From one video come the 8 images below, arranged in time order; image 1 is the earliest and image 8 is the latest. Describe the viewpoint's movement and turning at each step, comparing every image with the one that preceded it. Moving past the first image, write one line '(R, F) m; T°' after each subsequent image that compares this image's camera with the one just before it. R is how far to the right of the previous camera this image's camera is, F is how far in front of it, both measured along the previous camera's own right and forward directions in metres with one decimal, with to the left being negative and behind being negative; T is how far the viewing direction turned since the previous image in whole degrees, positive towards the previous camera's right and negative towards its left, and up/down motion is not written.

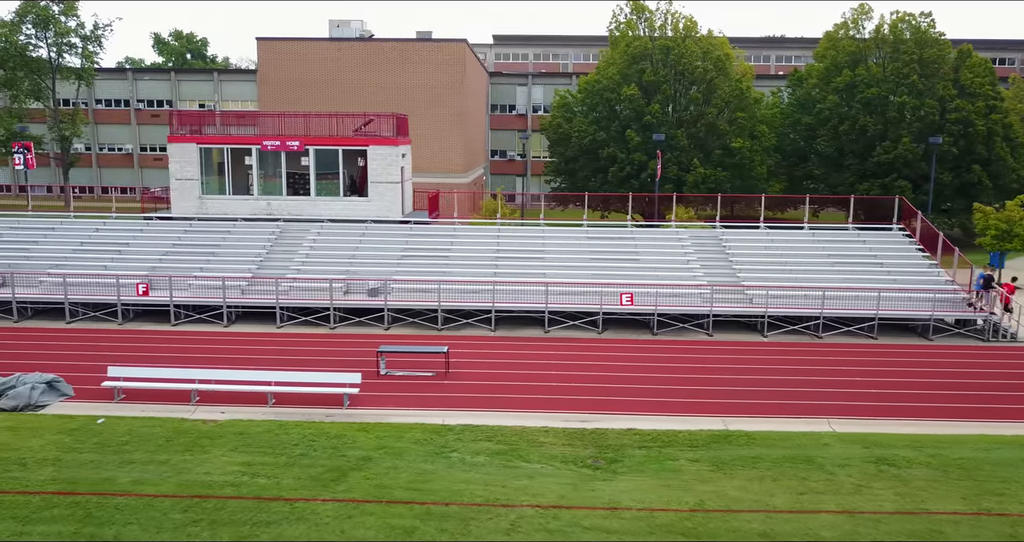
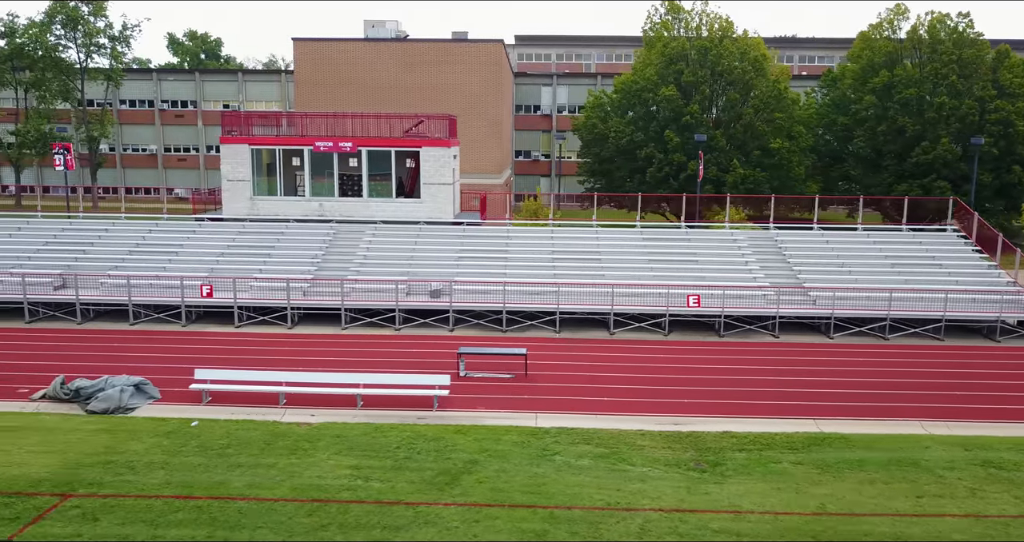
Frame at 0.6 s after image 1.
(-1.4, 0.0) m; 0°
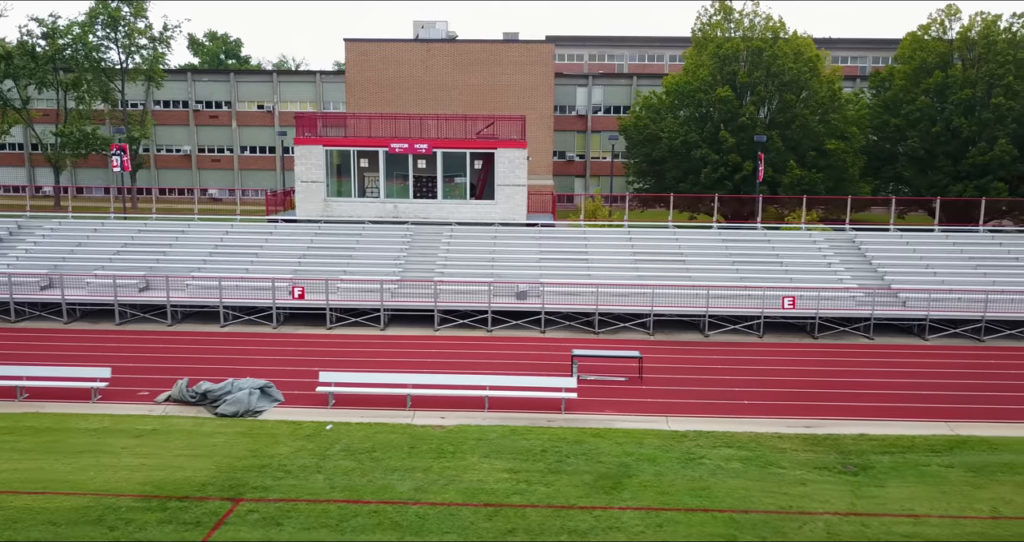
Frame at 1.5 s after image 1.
(-2.1, 0.0) m; 0°
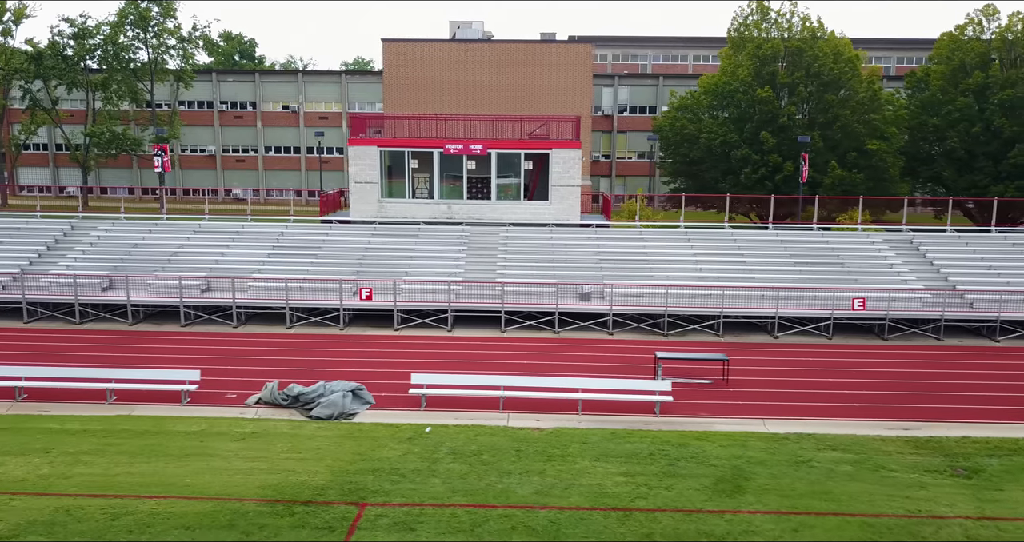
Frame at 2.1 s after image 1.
(-1.5, +0.1) m; 0°
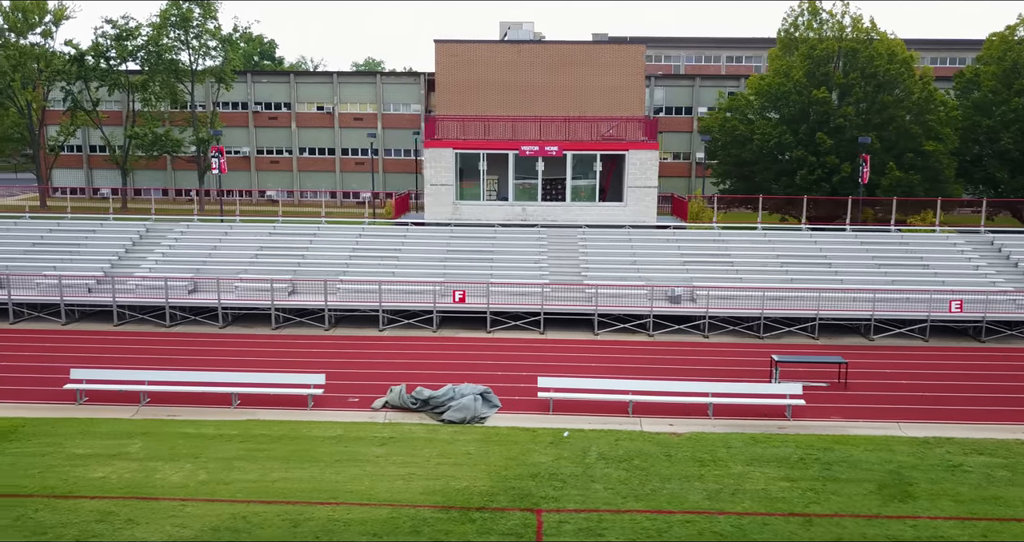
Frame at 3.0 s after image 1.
(-2.1, +0.1) m; 0°
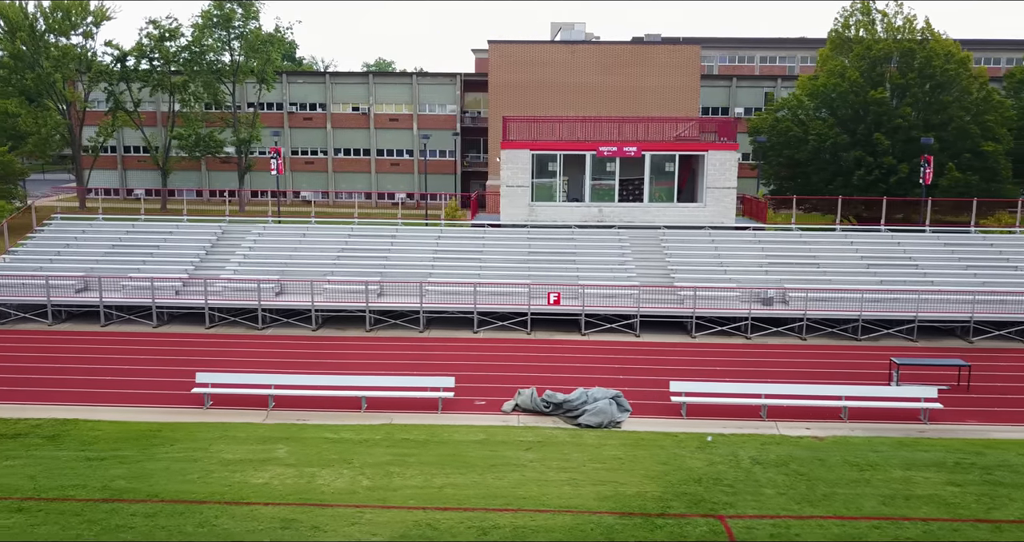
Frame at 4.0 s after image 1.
(-2.1, +0.1) m; 0°
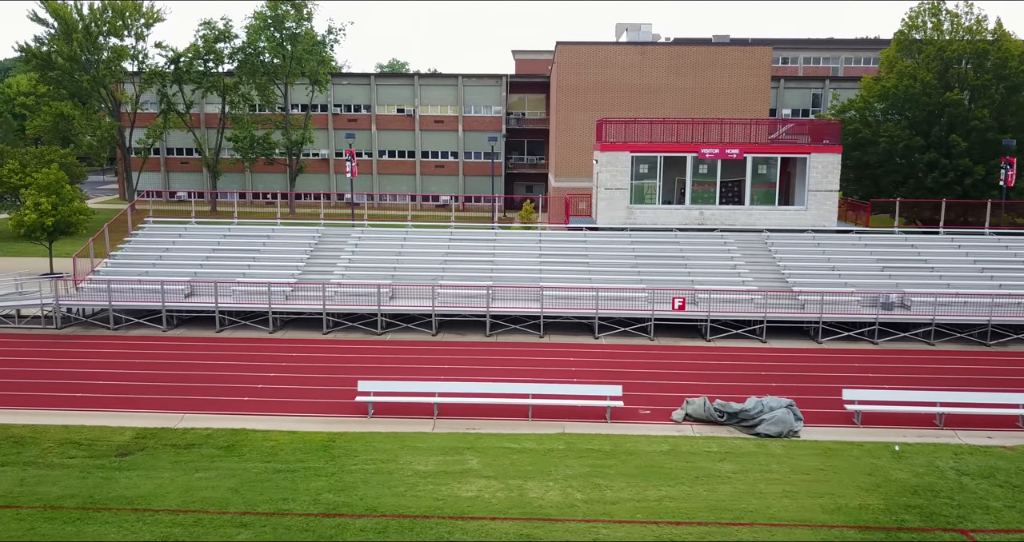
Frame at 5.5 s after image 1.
(-2.6, +0.3) m; 0°
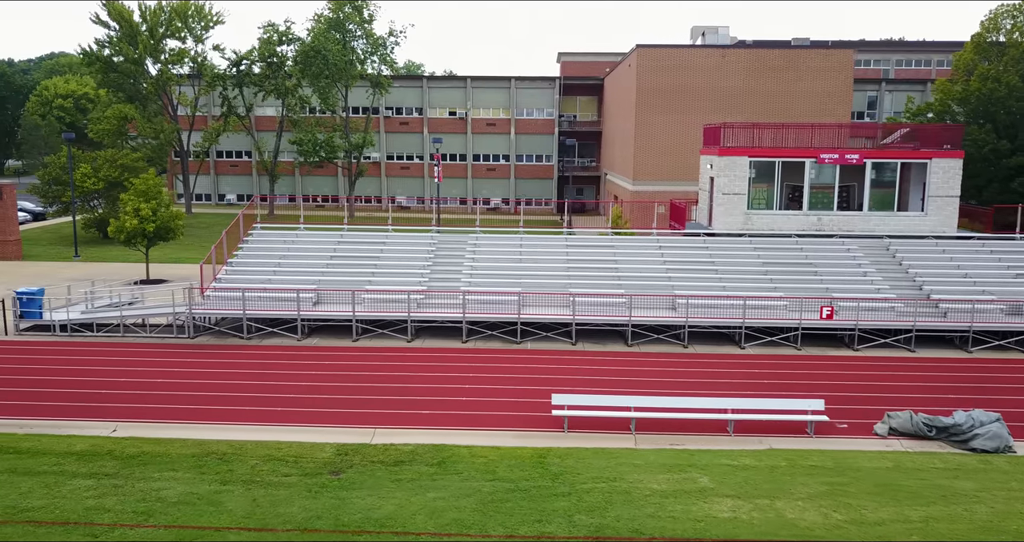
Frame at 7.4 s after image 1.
(-3.0, +0.4) m; 0°
